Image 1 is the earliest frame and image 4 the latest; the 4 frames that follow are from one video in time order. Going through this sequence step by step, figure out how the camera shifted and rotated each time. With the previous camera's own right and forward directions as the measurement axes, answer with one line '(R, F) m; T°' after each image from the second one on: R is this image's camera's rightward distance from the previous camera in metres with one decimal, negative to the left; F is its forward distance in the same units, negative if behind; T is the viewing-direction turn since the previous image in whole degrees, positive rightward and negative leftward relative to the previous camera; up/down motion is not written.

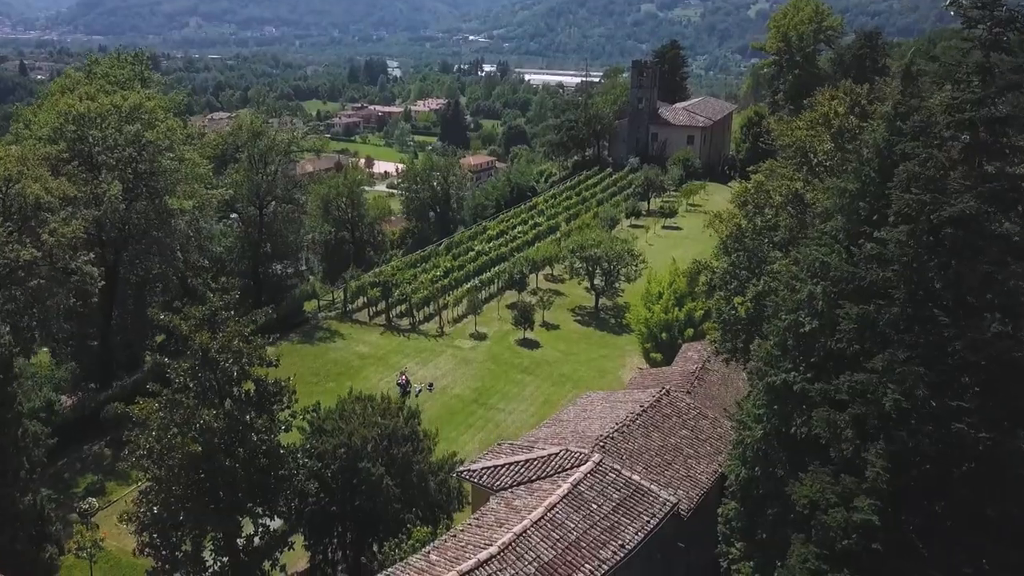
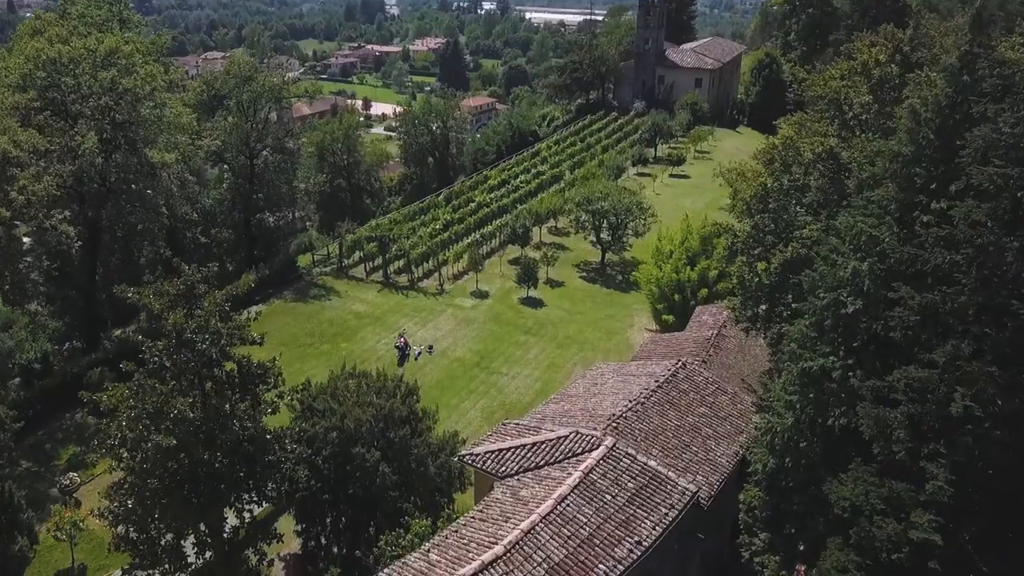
(-0.2, +2.1) m; 0°
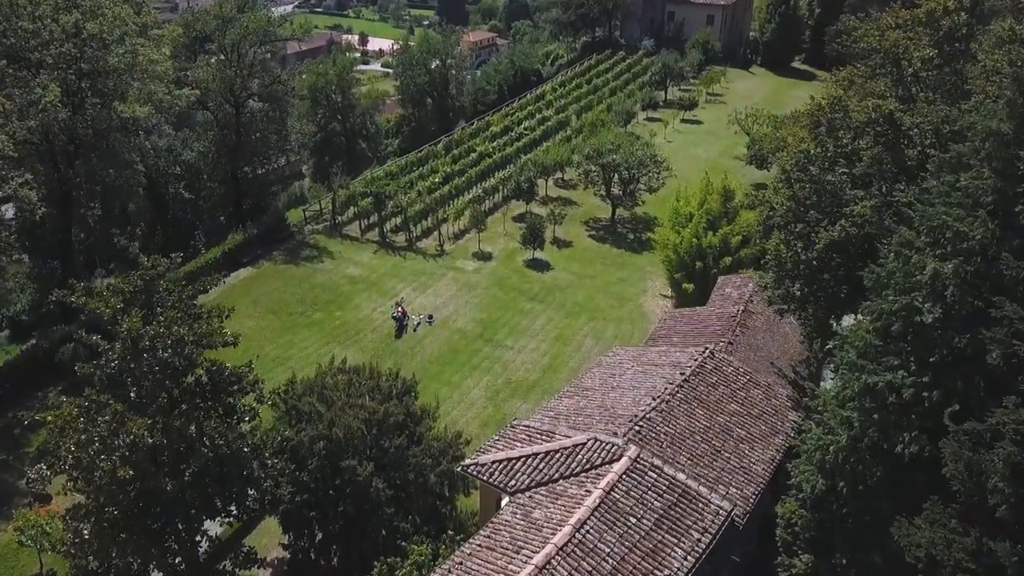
(-0.2, +2.8) m; 0°
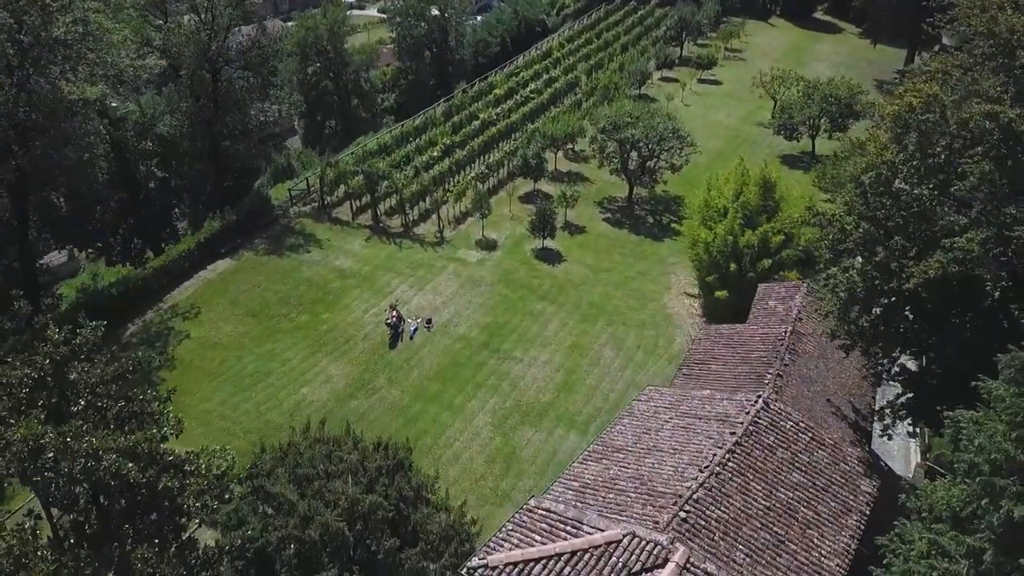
(-0.3, +4.1) m; 0°
